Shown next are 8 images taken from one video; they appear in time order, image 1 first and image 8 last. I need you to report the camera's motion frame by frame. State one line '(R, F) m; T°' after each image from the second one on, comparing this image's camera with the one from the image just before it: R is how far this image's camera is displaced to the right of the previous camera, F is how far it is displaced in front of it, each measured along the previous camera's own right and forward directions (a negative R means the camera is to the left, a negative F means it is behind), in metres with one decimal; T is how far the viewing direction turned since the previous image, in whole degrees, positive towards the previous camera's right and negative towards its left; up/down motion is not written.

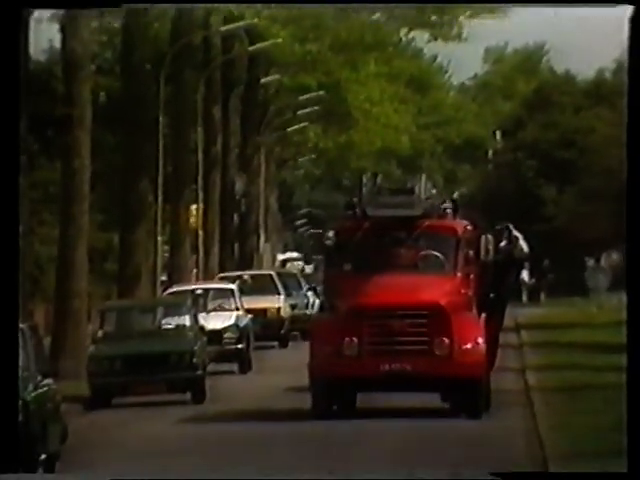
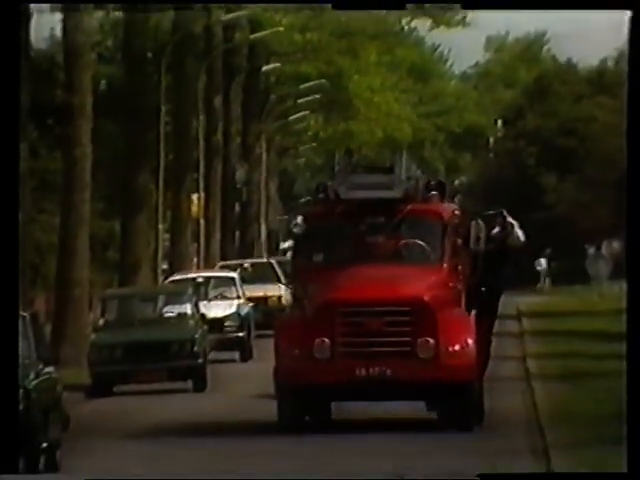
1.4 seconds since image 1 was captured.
(+0.2, 0.0) m; -1°
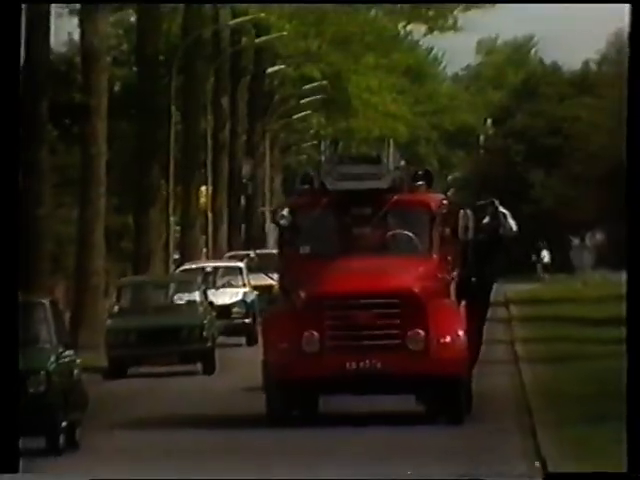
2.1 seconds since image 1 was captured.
(0.0, -0.6) m; 0°
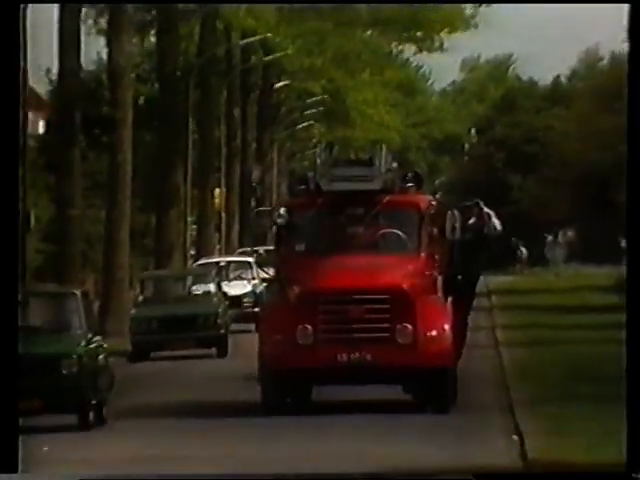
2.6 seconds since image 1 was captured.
(-0.1, -1.2) m; 0°
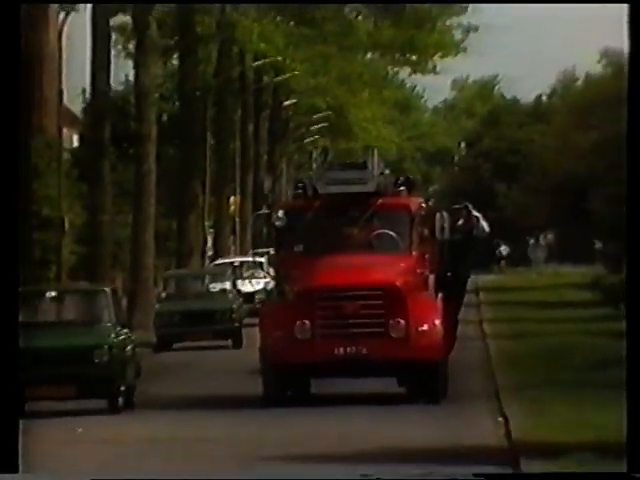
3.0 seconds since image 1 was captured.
(-0.1, -1.2) m; 0°
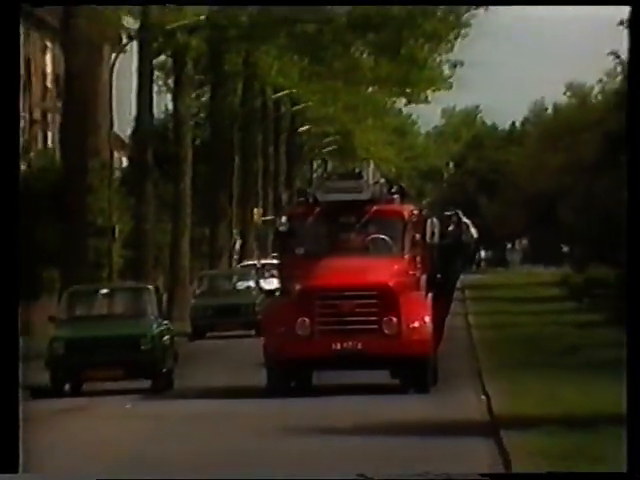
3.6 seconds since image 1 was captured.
(-0.1, -2.2) m; 0°
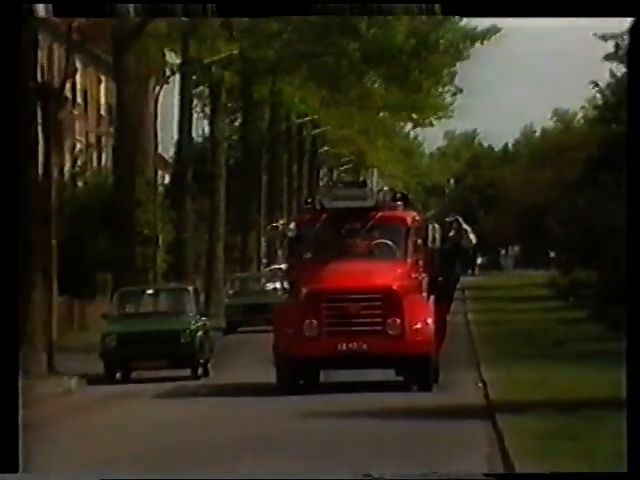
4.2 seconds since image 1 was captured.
(-0.1, -2.0) m; 0°
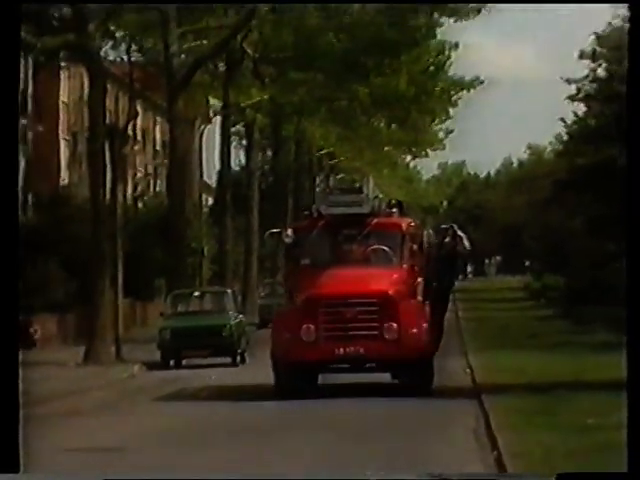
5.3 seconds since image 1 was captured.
(-0.2, -3.5) m; 0°
